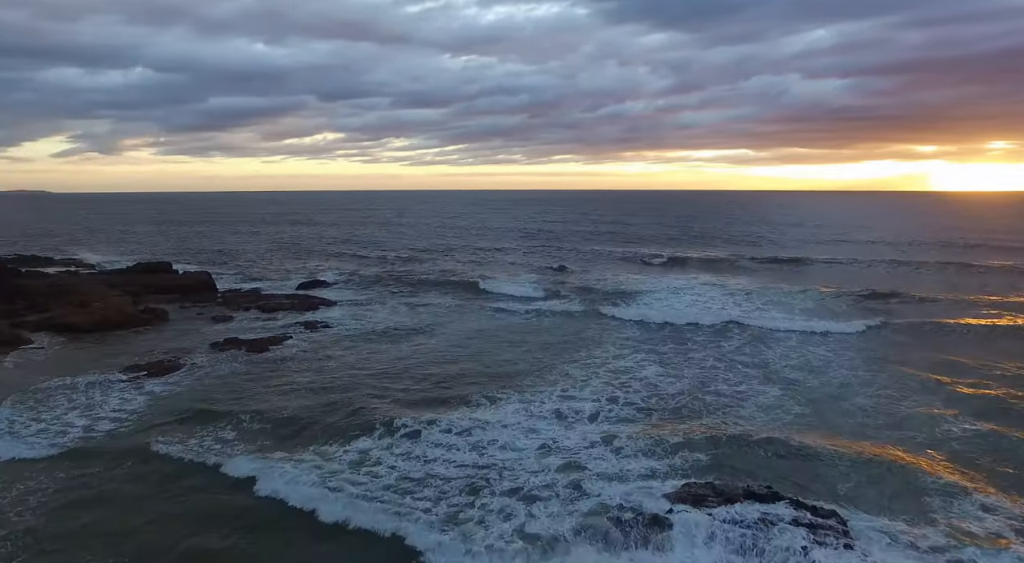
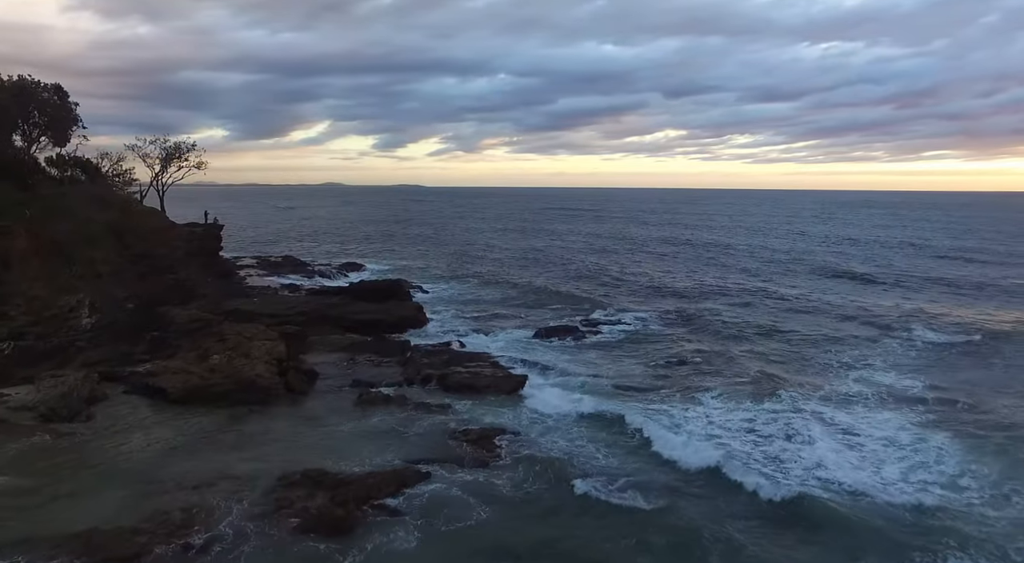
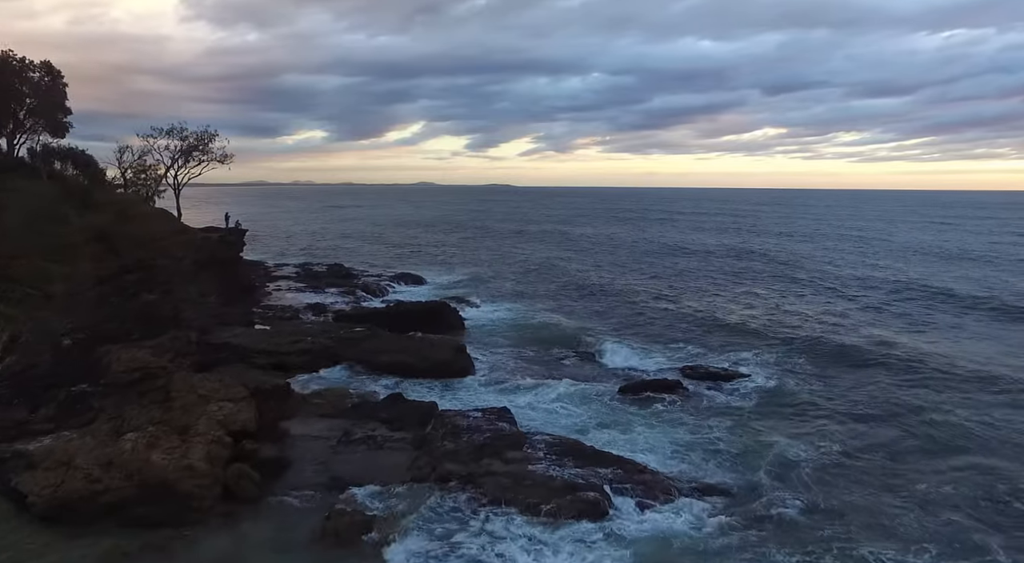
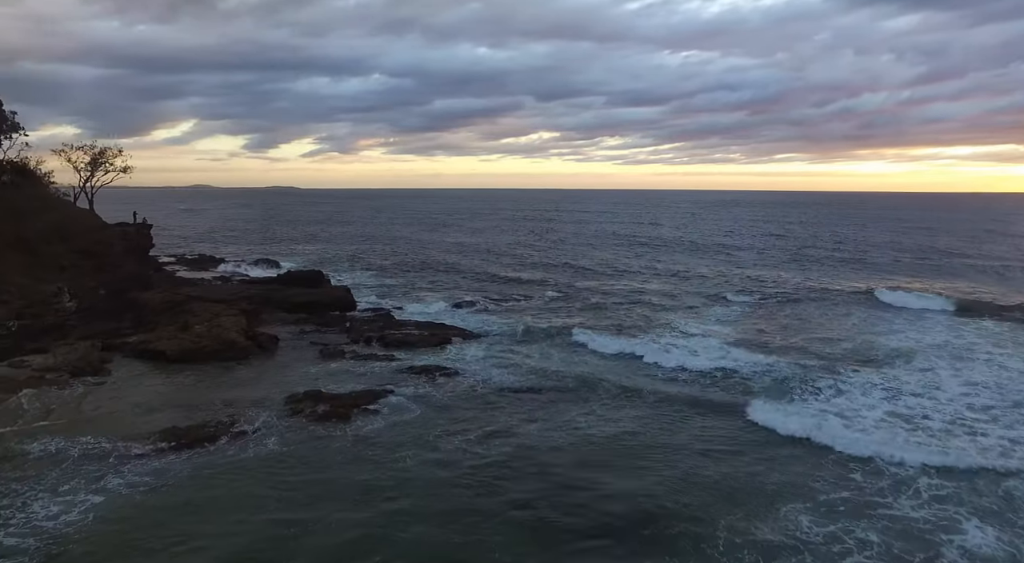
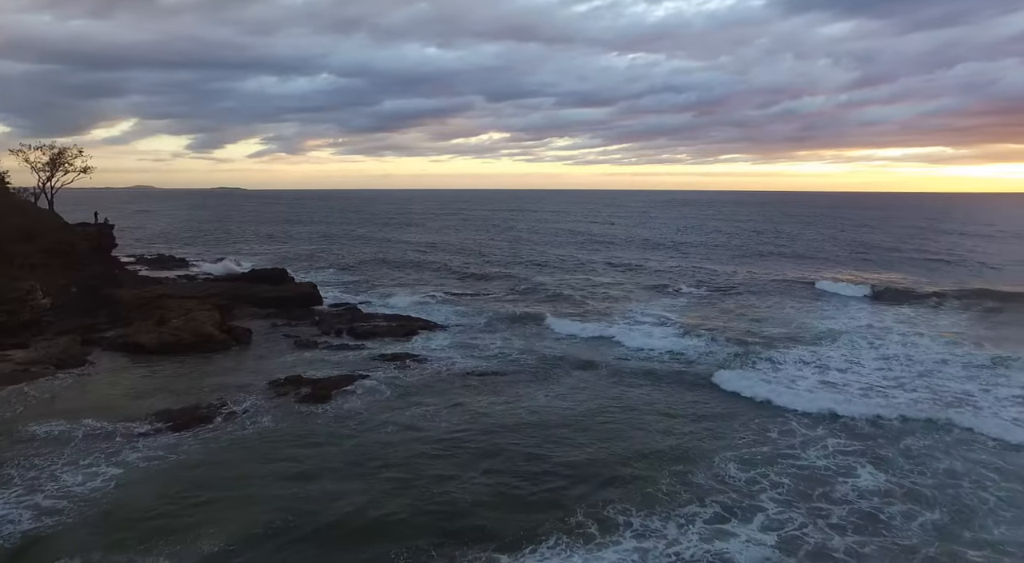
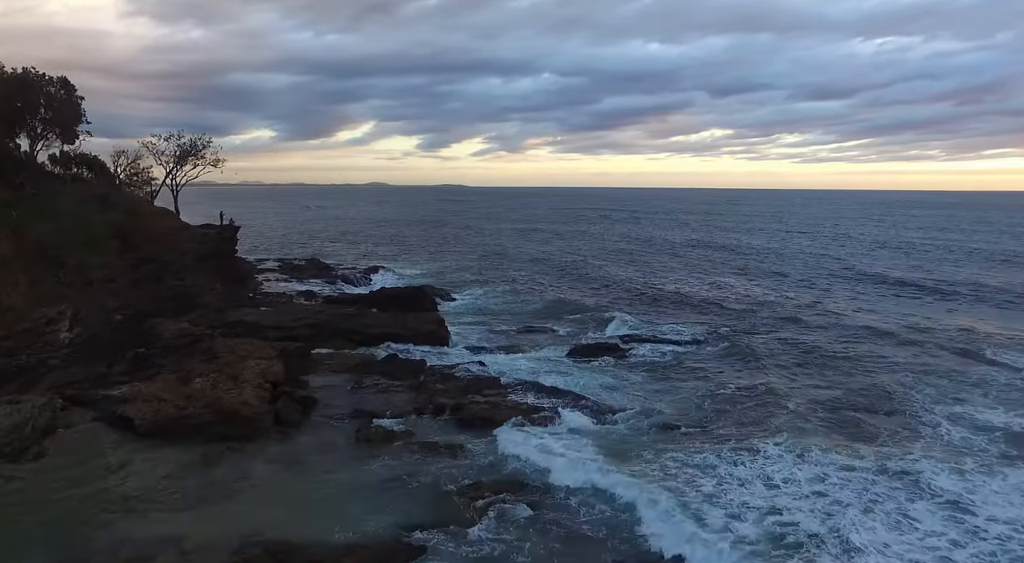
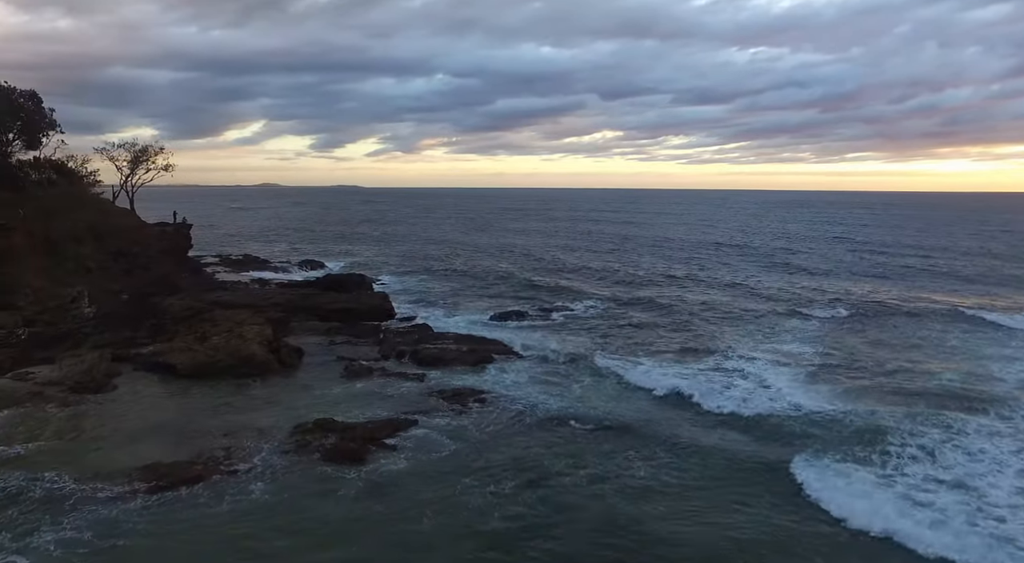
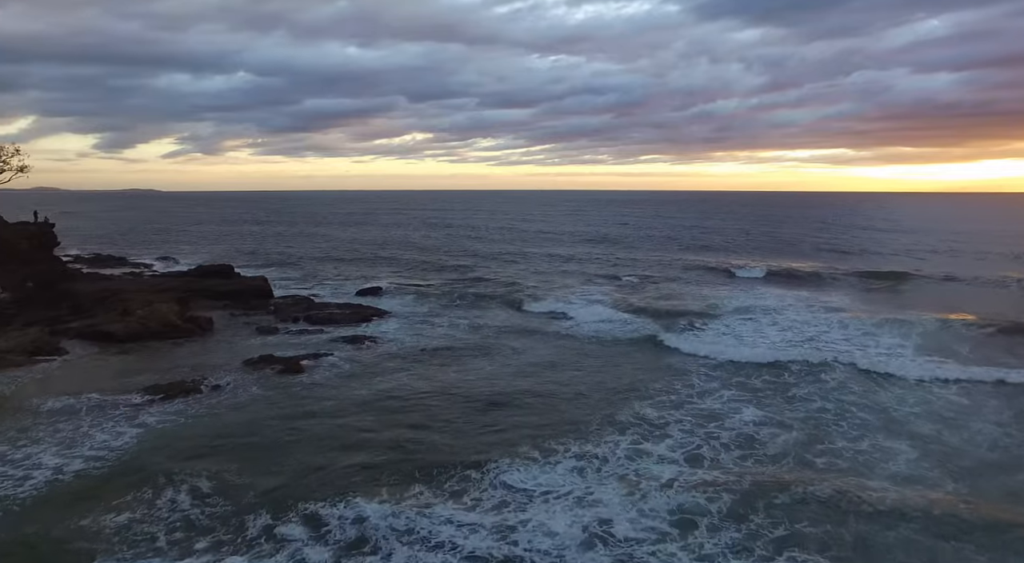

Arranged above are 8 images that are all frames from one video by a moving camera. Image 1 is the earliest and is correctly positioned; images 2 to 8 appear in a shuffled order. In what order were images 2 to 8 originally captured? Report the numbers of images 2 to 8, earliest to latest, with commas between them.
8, 5, 4, 7, 2, 6, 3
